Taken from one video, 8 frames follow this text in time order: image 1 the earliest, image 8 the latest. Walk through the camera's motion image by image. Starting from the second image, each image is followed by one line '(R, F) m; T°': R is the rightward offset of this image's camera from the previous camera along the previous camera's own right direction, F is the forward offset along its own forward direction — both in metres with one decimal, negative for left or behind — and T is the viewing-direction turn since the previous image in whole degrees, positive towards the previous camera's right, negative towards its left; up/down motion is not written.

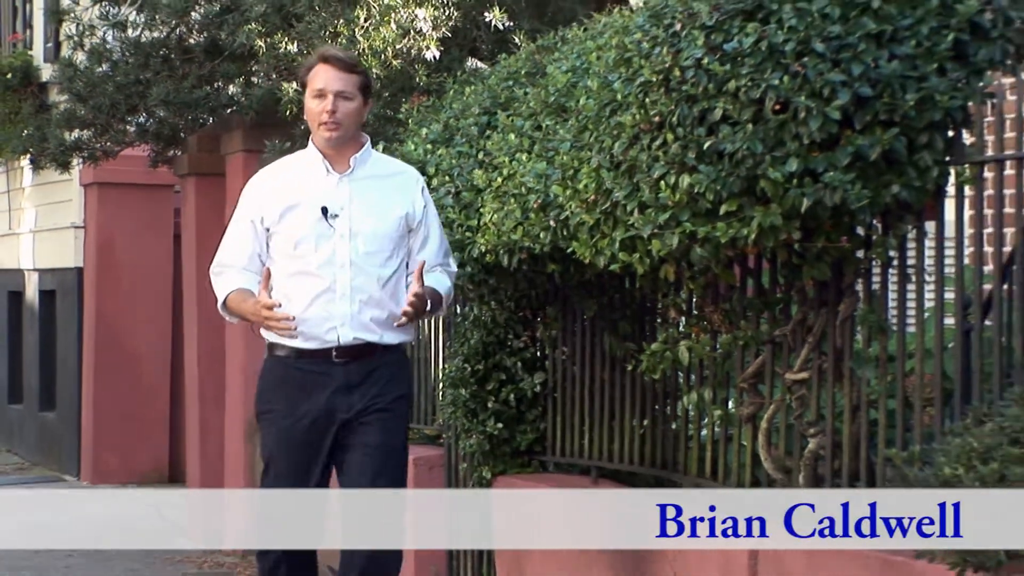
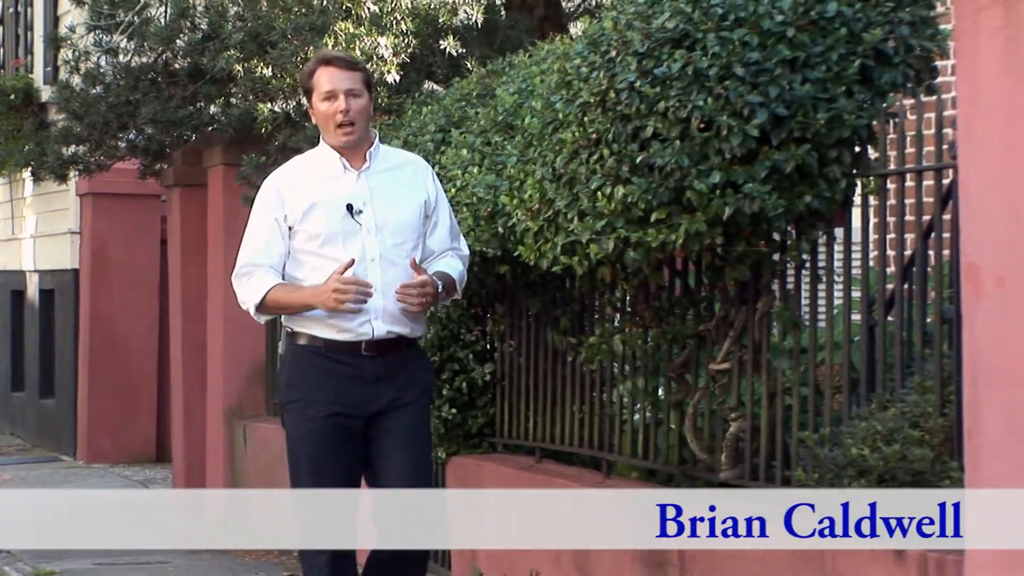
(+0.1, -0.4) m; 0°
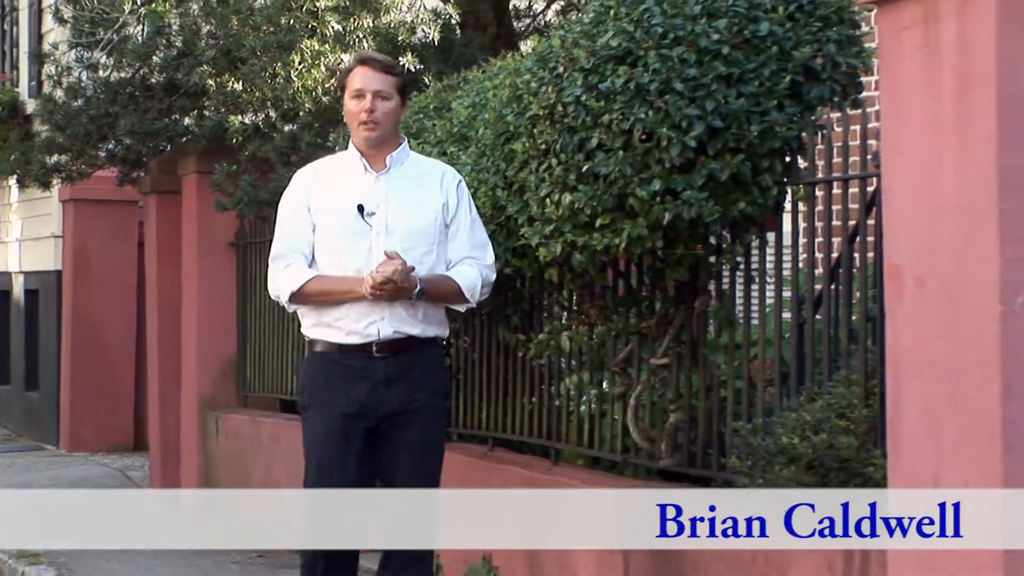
(+0.1, -0.3) m; +1°
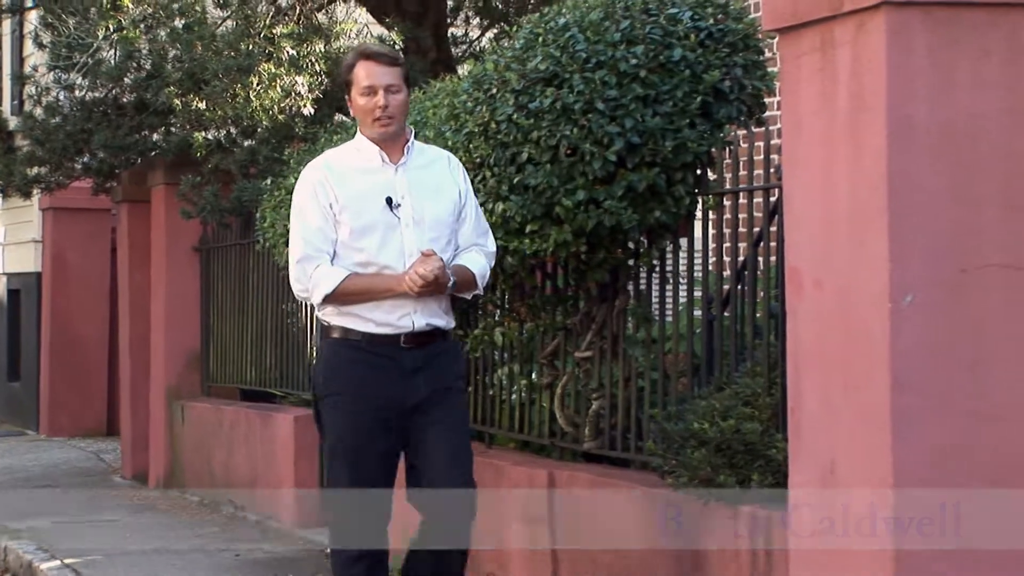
(+0.1, -0.4) m; +1°
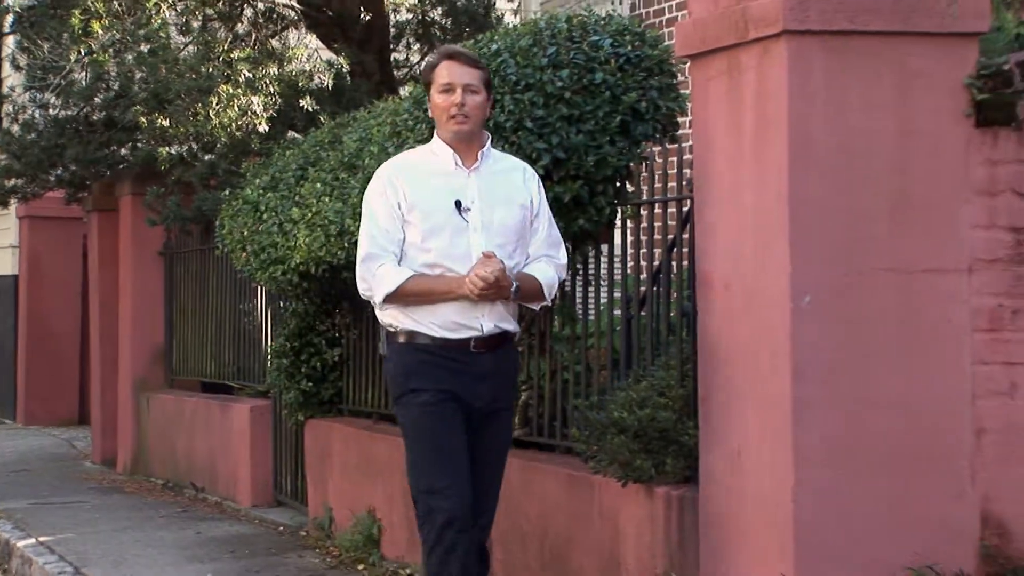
(+0.1, -0.5) m; +1°
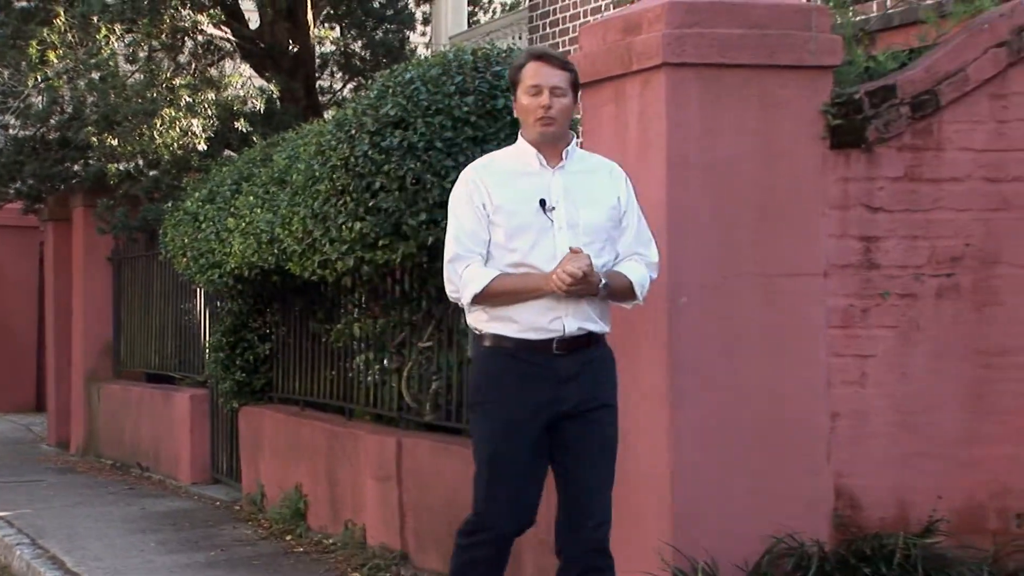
(+0.1, -0.6) m; +2°
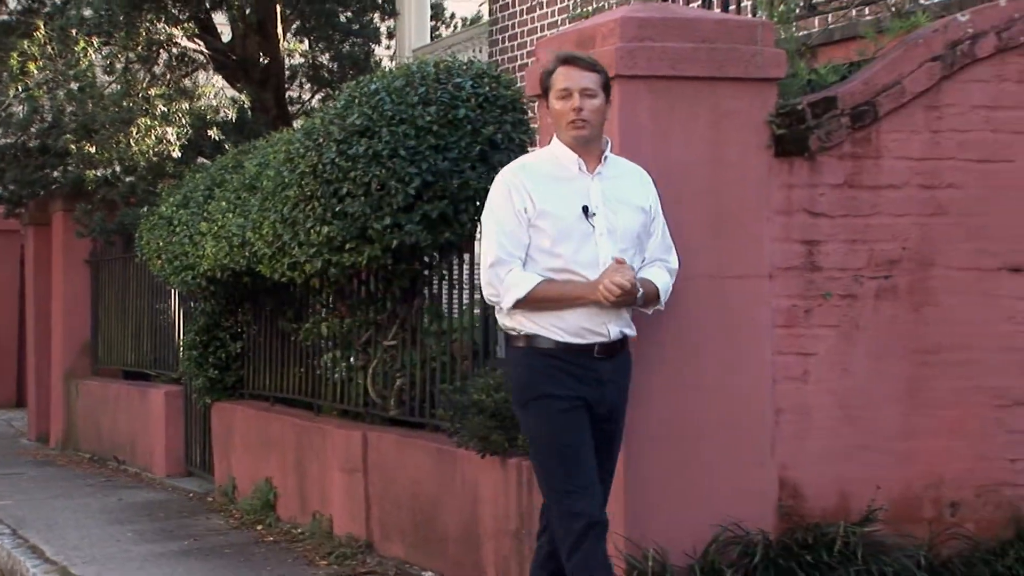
(0.0, -0.3) m; +1°
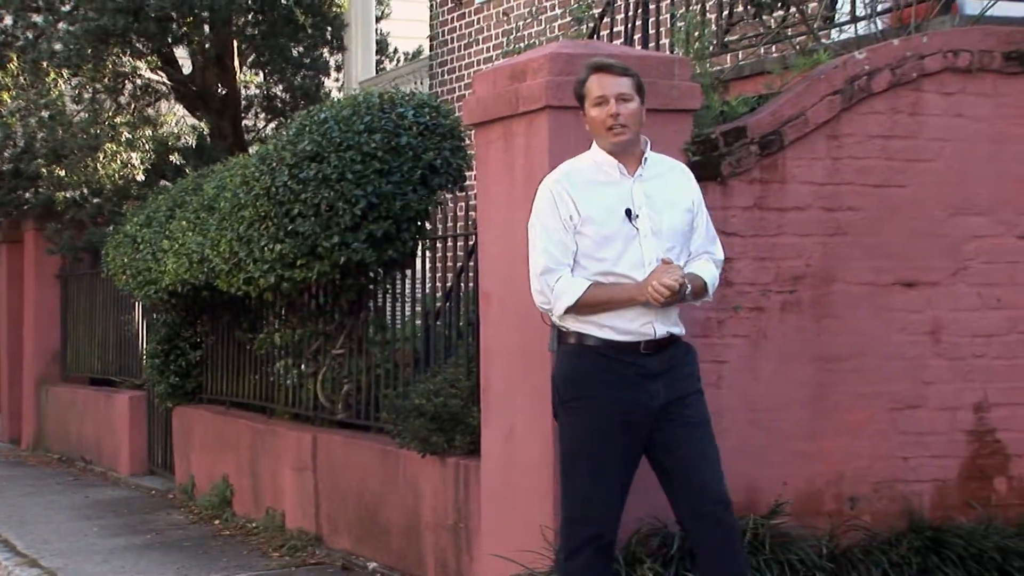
(0.0, -0.5) m; +2°
